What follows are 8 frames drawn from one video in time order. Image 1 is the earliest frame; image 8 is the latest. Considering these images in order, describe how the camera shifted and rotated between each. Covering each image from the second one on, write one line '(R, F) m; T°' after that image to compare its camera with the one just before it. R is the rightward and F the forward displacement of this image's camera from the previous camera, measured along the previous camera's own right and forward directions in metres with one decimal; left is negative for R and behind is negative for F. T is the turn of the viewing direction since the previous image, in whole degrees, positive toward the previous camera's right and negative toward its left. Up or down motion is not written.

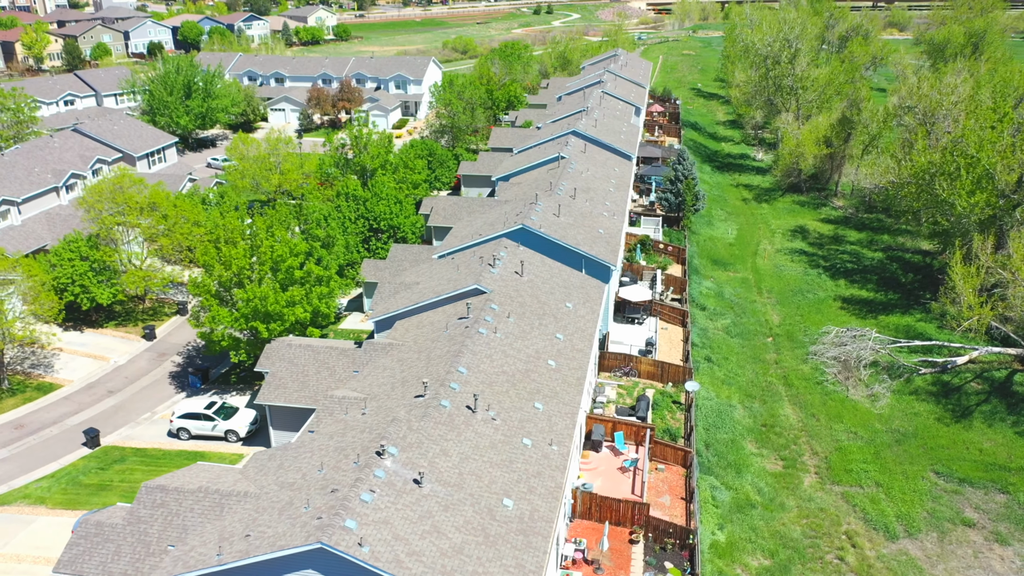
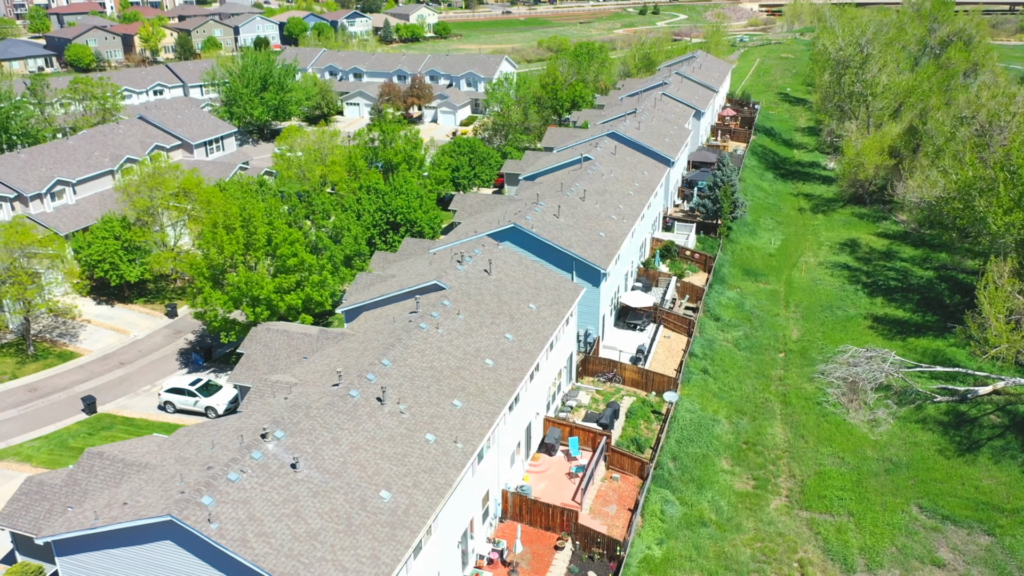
(+4.8, +0.3) m; -7°
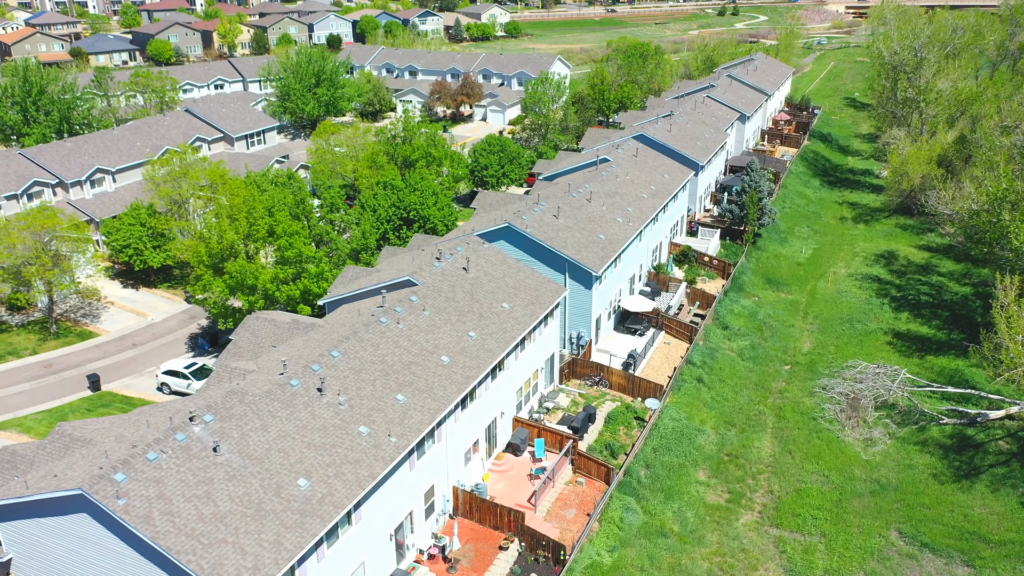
(+3.5, +0.1) m; -5°
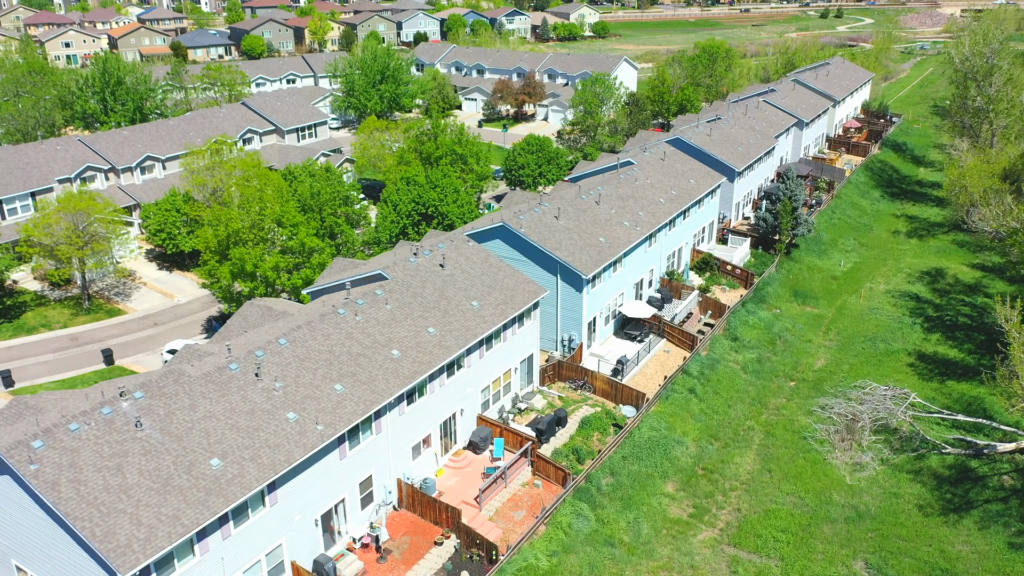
(+4.2, +0.2) m; -7°
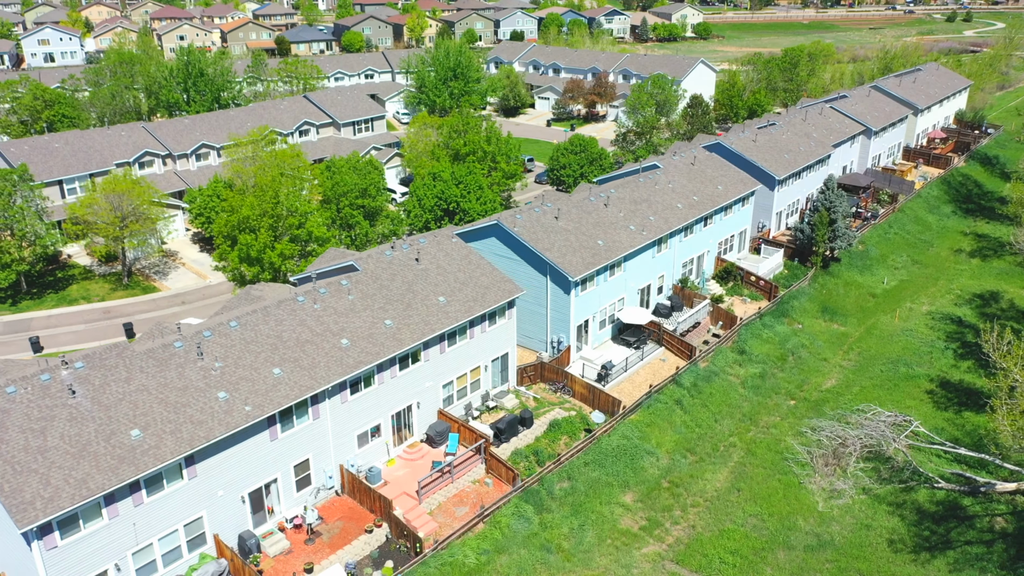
(+4.8, +0.3) m; -8°
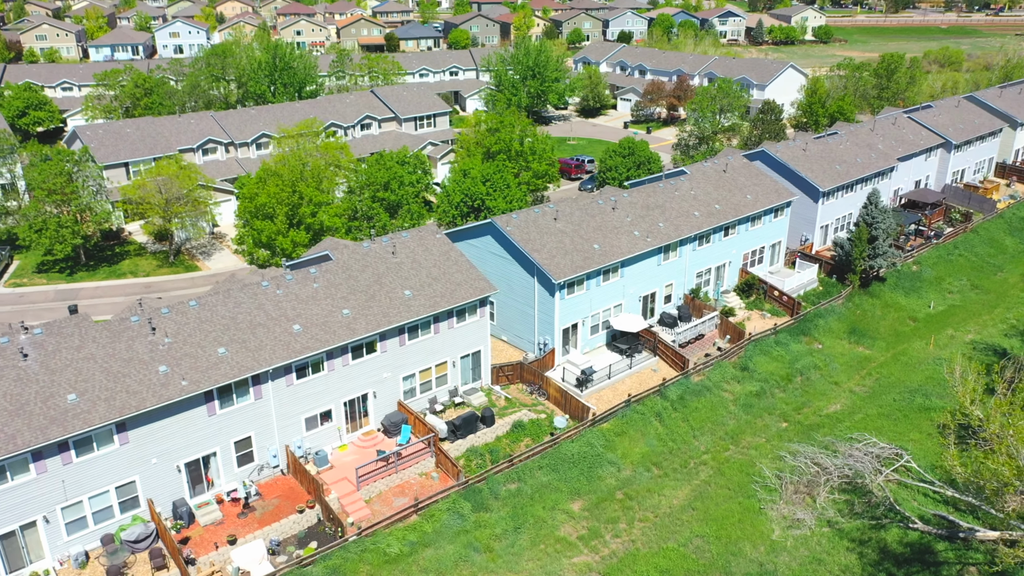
(+5.3, +0.3) m; -8°
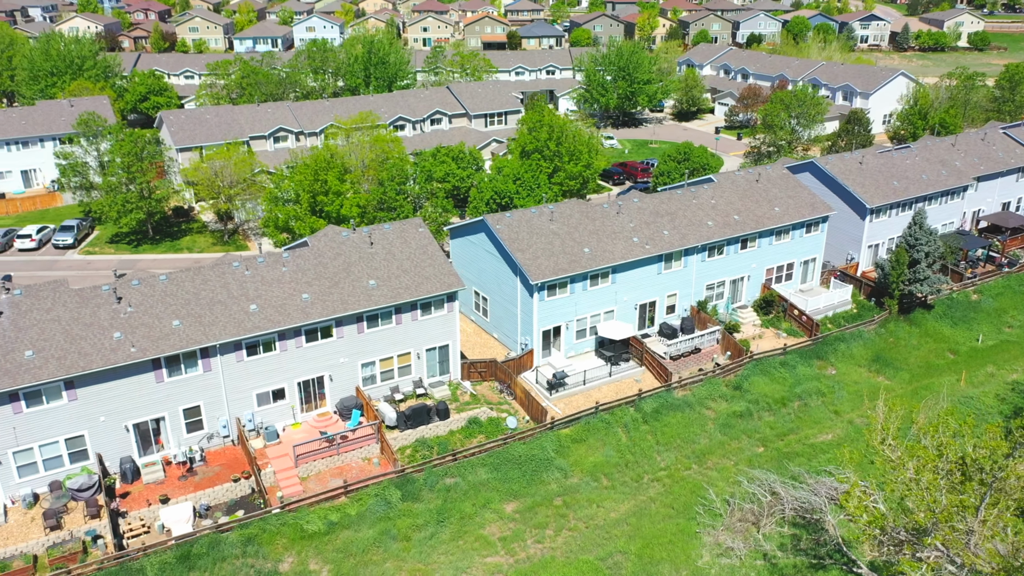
(+6.3, +0.4) m; -10°
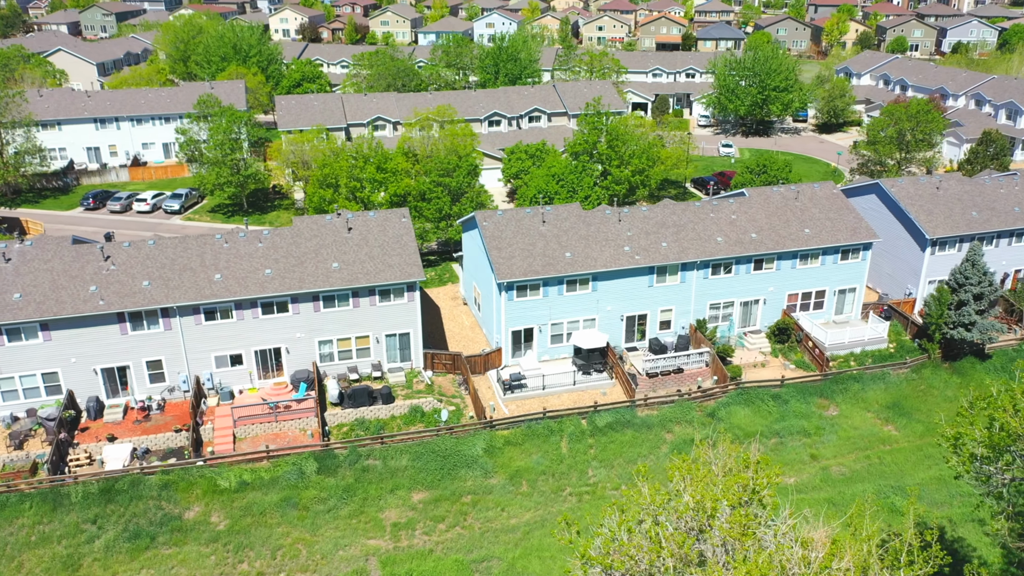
(+8.9, +1.0) m; -14°
